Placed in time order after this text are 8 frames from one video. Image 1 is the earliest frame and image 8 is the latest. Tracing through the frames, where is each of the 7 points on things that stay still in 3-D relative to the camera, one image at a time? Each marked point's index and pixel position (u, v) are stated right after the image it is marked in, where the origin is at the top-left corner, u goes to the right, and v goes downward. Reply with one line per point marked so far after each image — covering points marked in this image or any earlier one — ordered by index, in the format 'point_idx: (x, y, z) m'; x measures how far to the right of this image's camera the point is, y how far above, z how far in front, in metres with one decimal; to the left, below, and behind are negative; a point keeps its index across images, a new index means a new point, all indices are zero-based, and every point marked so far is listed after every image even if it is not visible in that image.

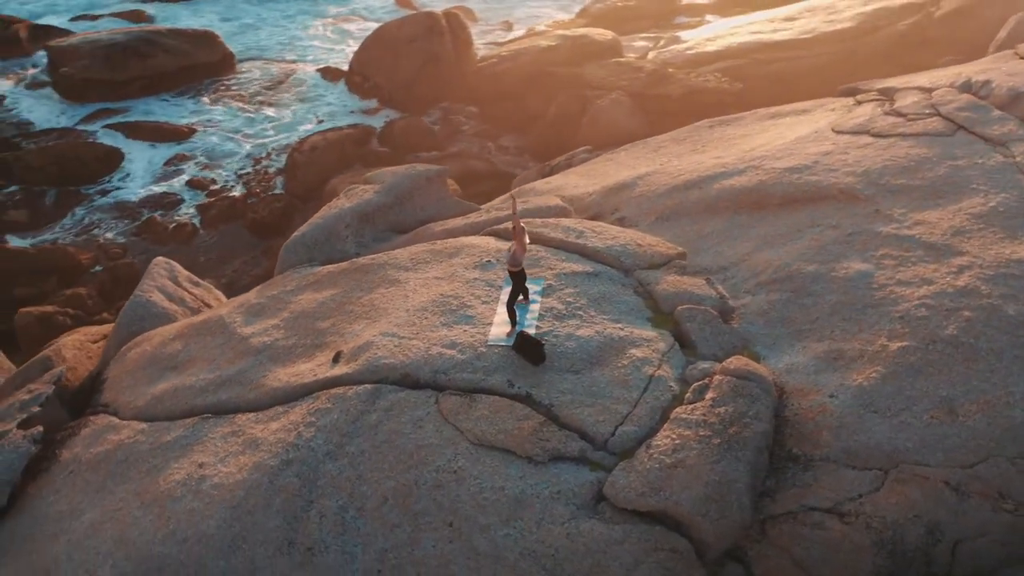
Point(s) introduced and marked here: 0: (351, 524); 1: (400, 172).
0: (-0.7, -1.0, +4.8) m
1: (-0.8, +0.8, +7.7) m
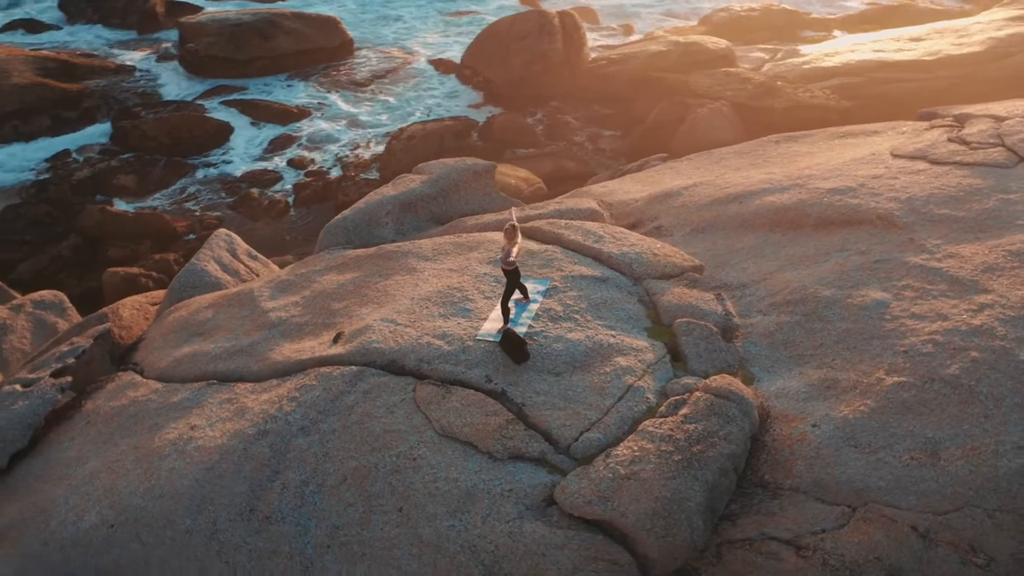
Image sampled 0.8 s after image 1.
0: (-0.9, -1.0, +4.9) m
1: (-0.5, +0.9, +7.8) m
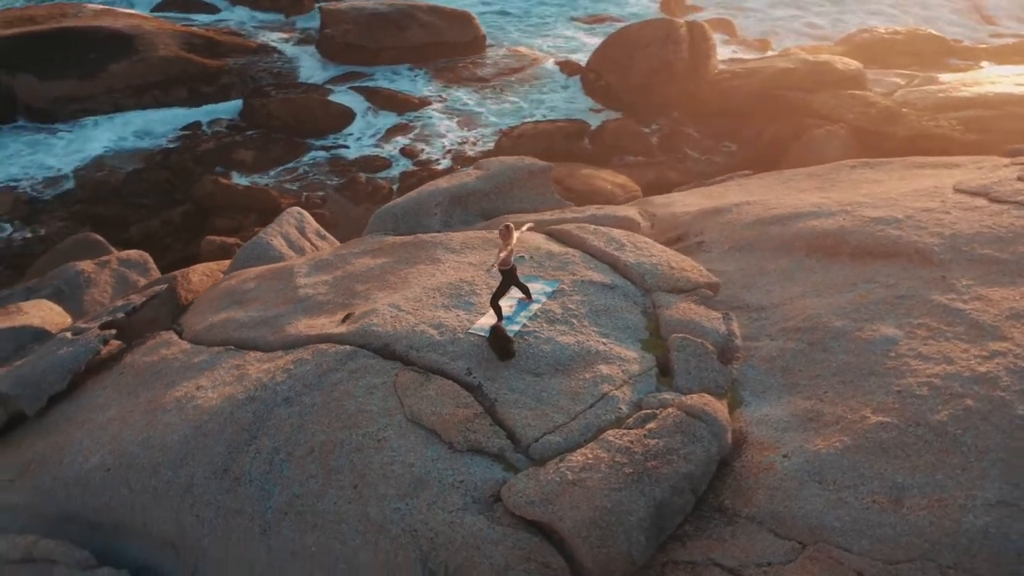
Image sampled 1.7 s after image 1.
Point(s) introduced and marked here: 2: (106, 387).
0: (-1.1, -0.8, +5.1) m
1: (-0.1, +0.9, +7.9) m
2: (-2.4, -0.6, +6.4) m
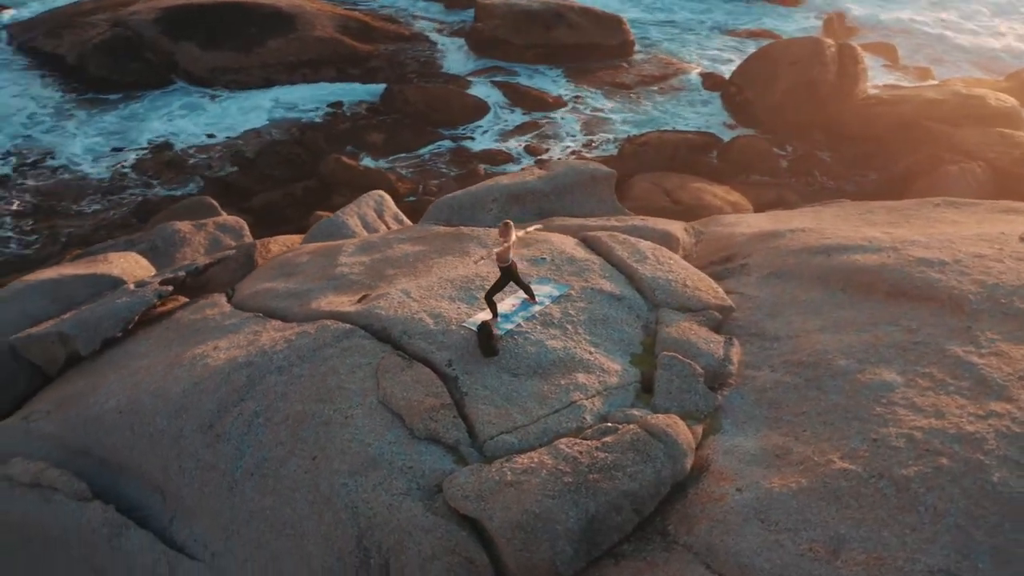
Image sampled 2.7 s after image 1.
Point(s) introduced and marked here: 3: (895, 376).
0: (-1.3, -0.7, +5.3) m
1: (+0.4, +0.9, +7.9) m
2: (-2.3, -0.3, +6.8) m
3: (+1.8, -0.4, +5.2) m
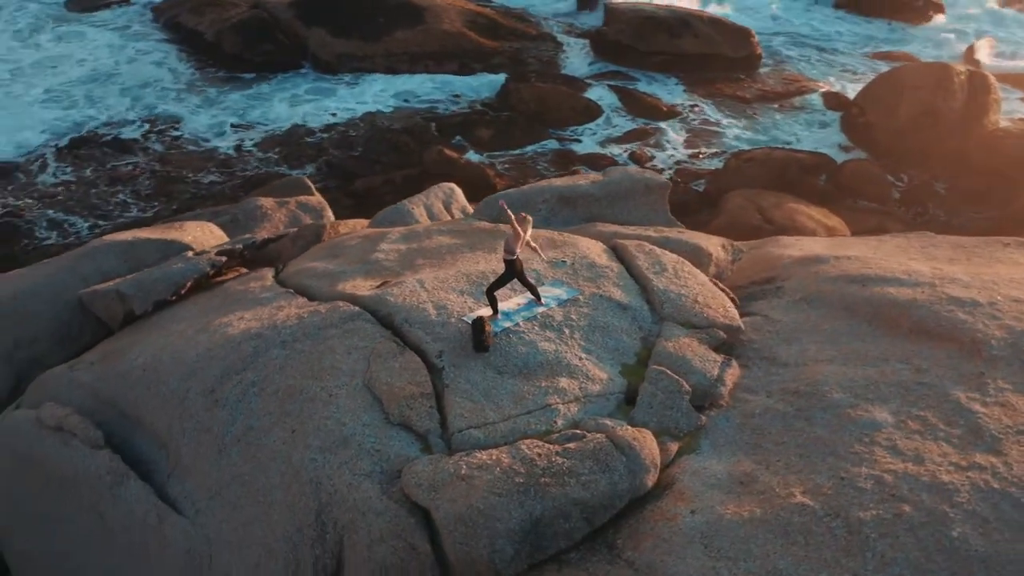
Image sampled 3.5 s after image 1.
0: (-1.3, -0.6, +5.5) m
1: (+0.8, +0.8, +7.8) m
2: (-2.1, -0.1, +7.2) m
3: (+1.7, -0.6, +4.9) m
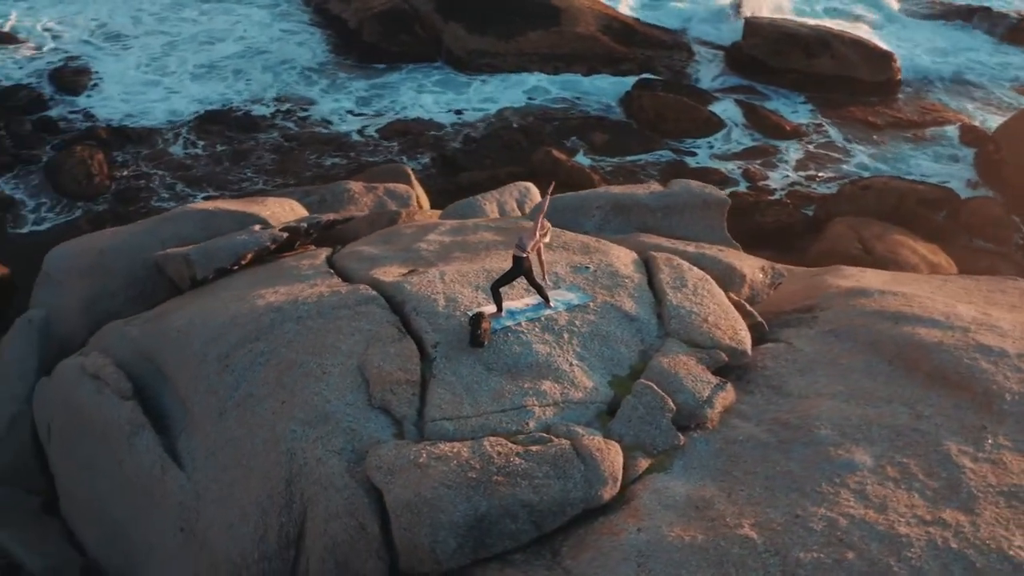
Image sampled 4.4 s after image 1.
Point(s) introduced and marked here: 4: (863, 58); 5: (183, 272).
0: (-1.4, -0.4, +5.8) m
1: (+1.3, +0.7, +7.7) m
2: (-1.8, +0.1, +7.5) m
3: (+1.5, -0.7, +4.7) m
4: (+4.8, +3.1, +14.7) m
5: (-2.4, +0.1, +7.8) m
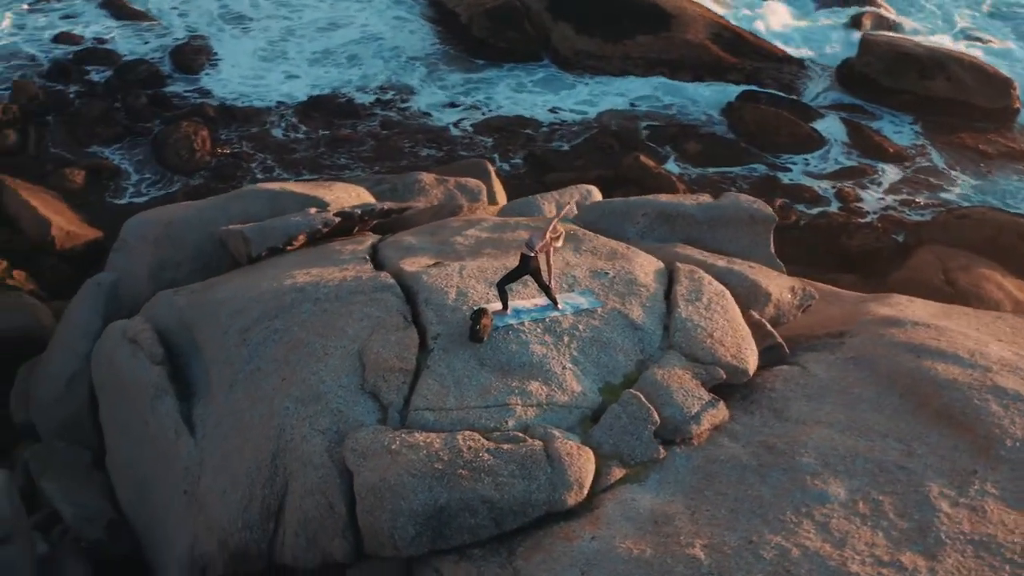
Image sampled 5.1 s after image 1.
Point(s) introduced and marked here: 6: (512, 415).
0: (-1.3, -0.3, +5.9) m
1: (+1.6, +0.6, +7.5) m
2: (-1.5, +0.2, +7.7) m
3: (+1.4, -0.9, +4.5) m
4: (+6.1, +2.7, +14.0) m
5: (-2.0, +0.3, +8.1) m
6: (0.0, -0.6, +5.1) m
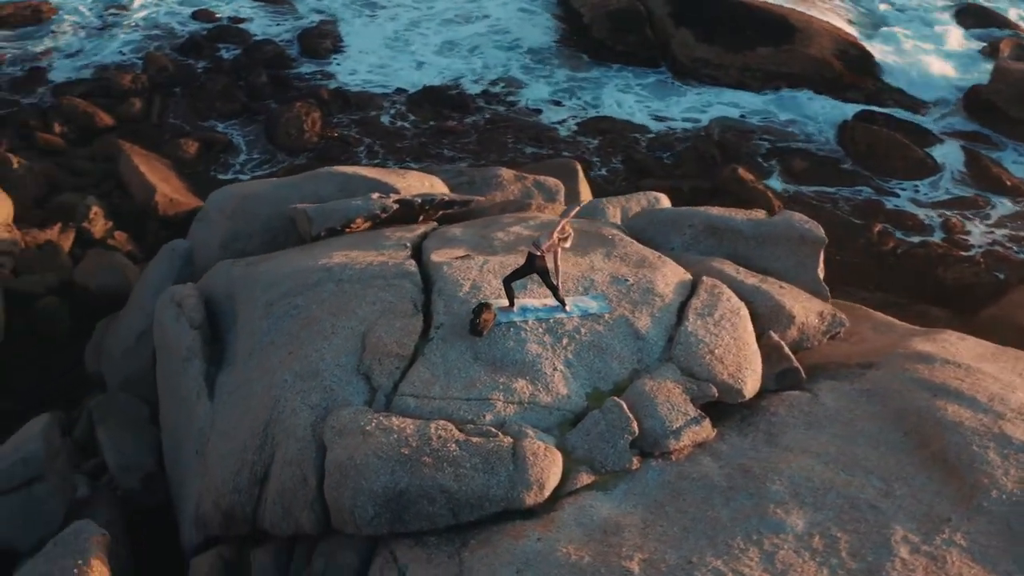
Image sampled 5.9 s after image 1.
0: (-1.3, -0.2, +6.2) m
1: (+1.9, +0.5, +7.3) m
2: (-1.2, +0.4, +7.9) m
3: (+1.2, -1.0, +4.4) m
4: (+7.4, +2.1, +13.1) m
5: (-1.6, +0.5, +8.4) m
6: (-0.1, -0.6, +5.1) m
